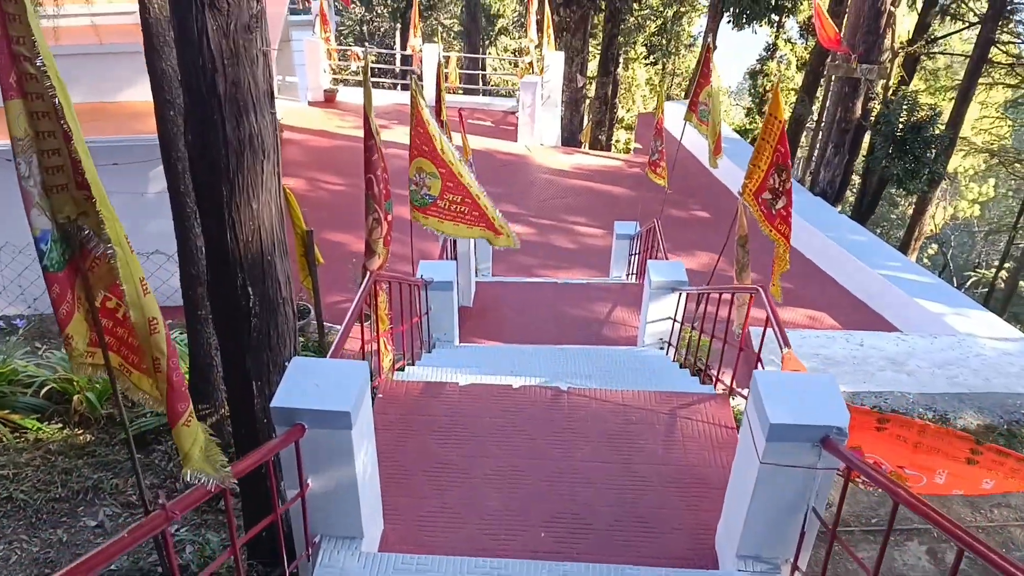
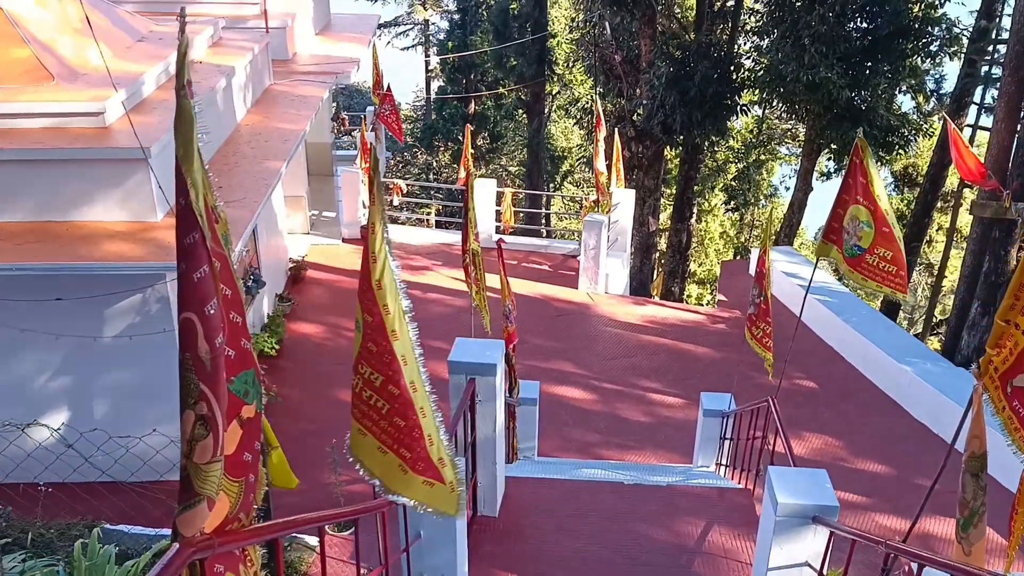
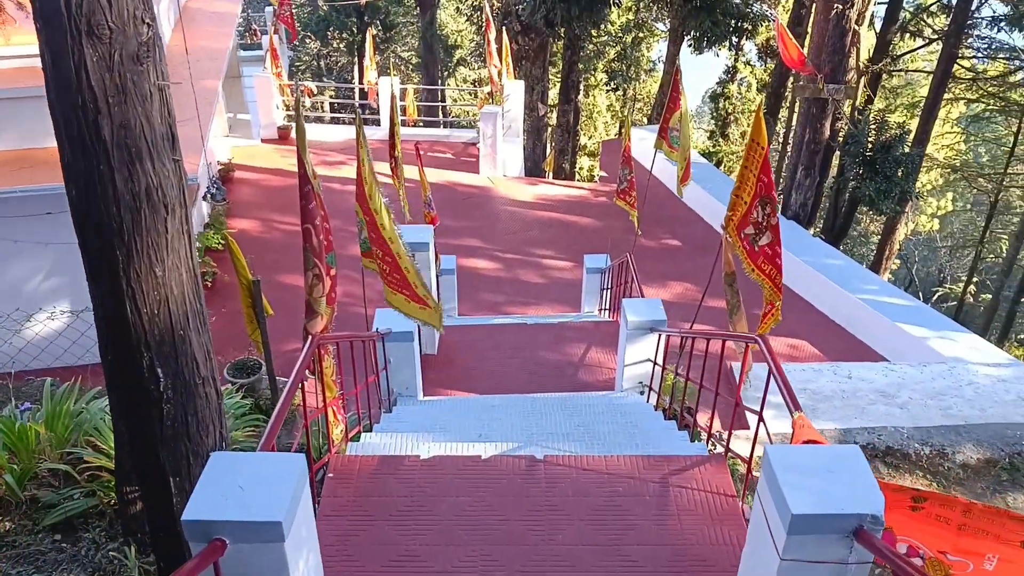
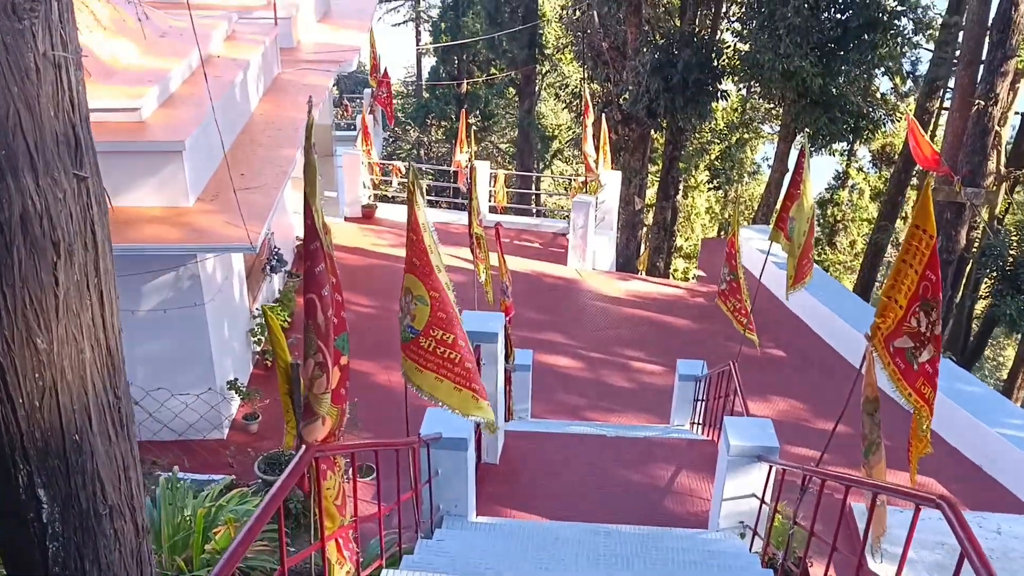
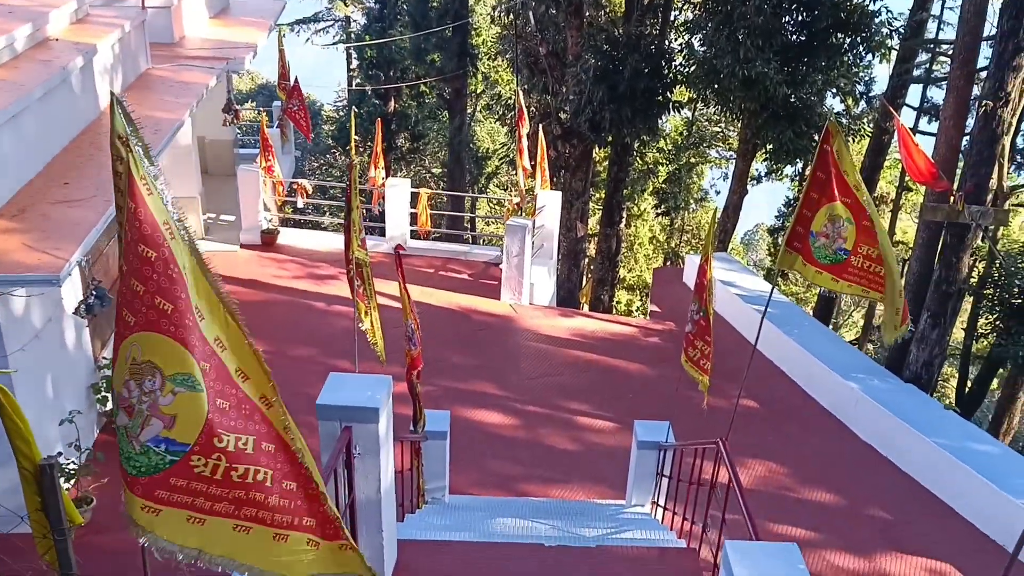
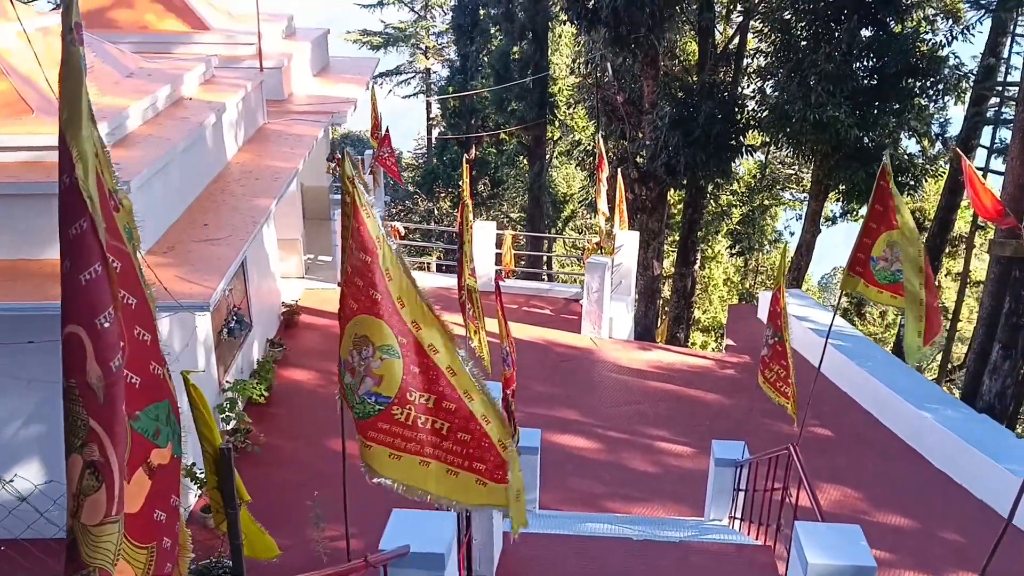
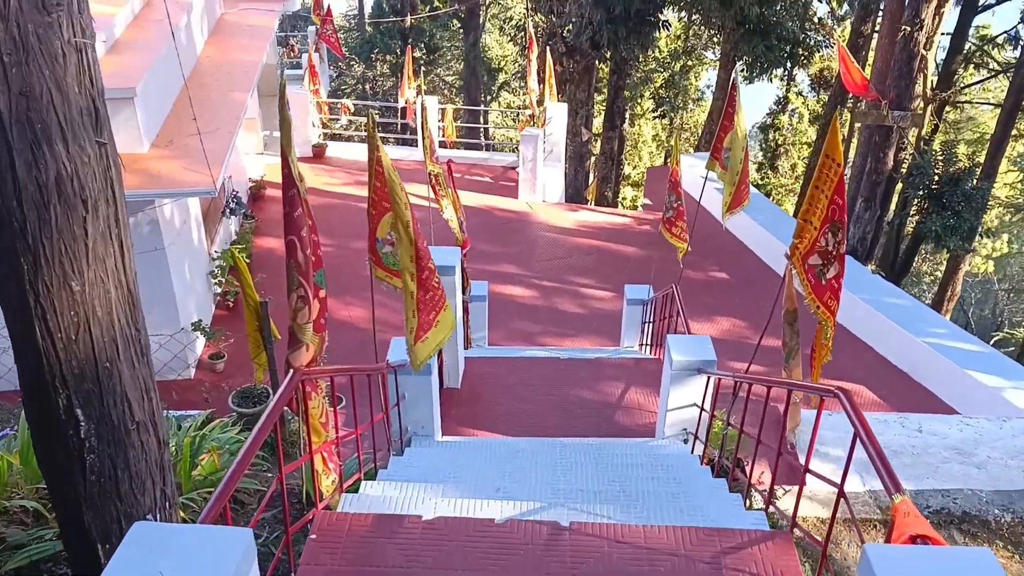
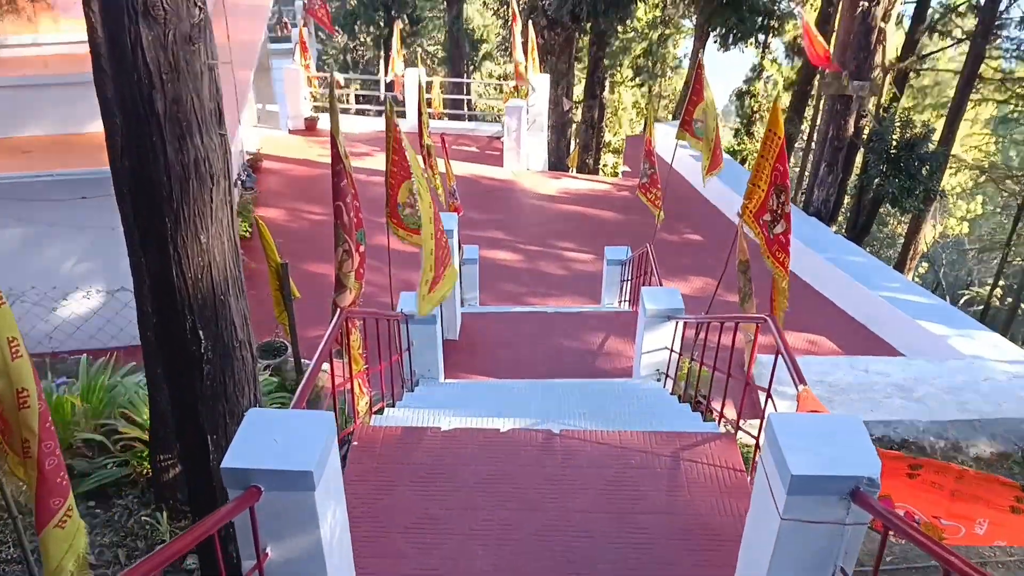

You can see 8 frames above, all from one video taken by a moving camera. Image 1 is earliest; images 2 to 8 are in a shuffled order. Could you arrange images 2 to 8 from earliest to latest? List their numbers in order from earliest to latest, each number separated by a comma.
8, 3, 7, 4, 2, 6, 5
